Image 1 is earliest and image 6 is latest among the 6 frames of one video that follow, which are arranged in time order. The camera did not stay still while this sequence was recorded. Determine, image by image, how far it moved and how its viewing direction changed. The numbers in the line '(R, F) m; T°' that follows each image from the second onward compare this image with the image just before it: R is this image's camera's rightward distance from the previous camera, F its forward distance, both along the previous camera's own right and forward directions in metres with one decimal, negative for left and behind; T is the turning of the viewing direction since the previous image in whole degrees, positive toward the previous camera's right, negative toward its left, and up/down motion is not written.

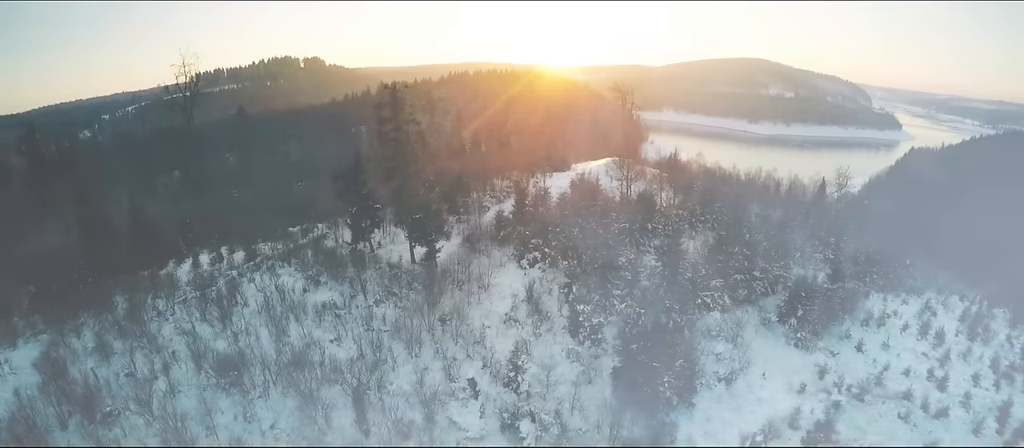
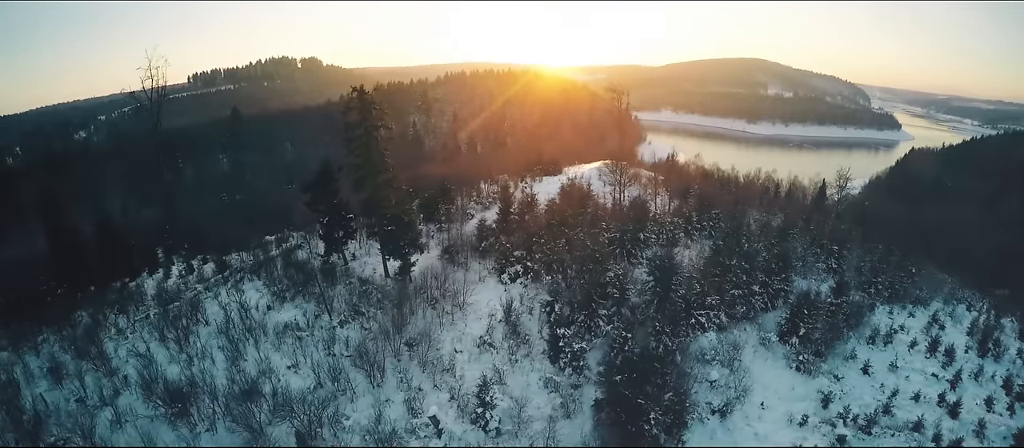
(+1.0, +2.0) m; 0°
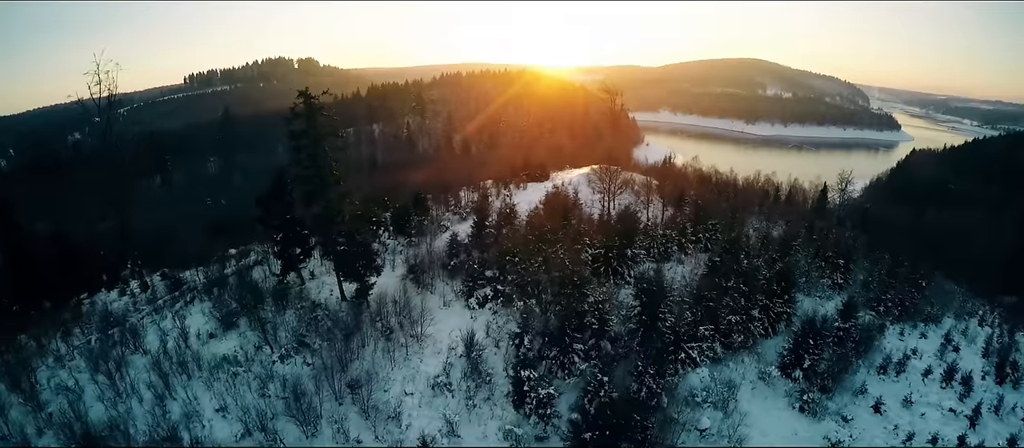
(+1.4, +2.7) m; 0°
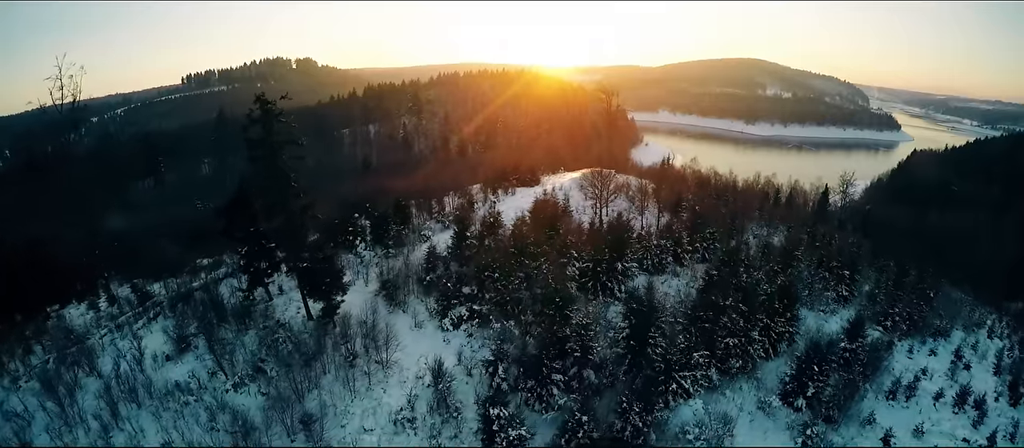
(+0.9, +1.9) m; 0°
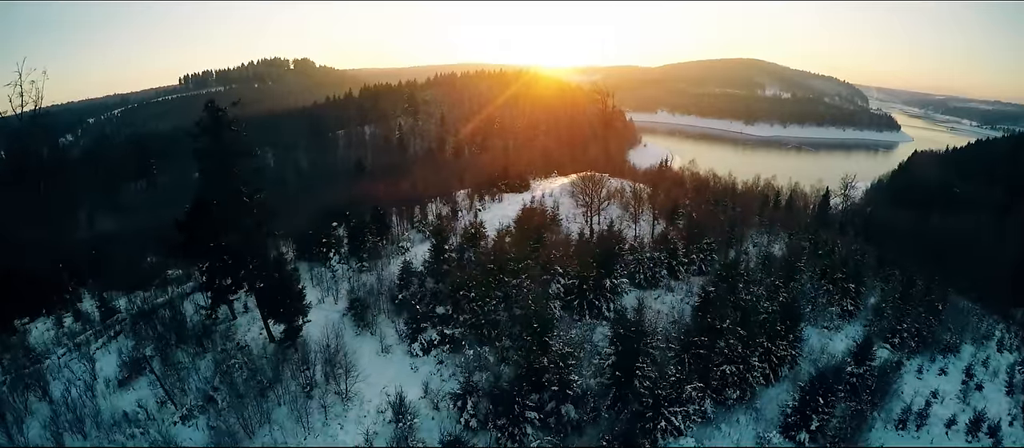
(+0.9, +1.8) m; 0°
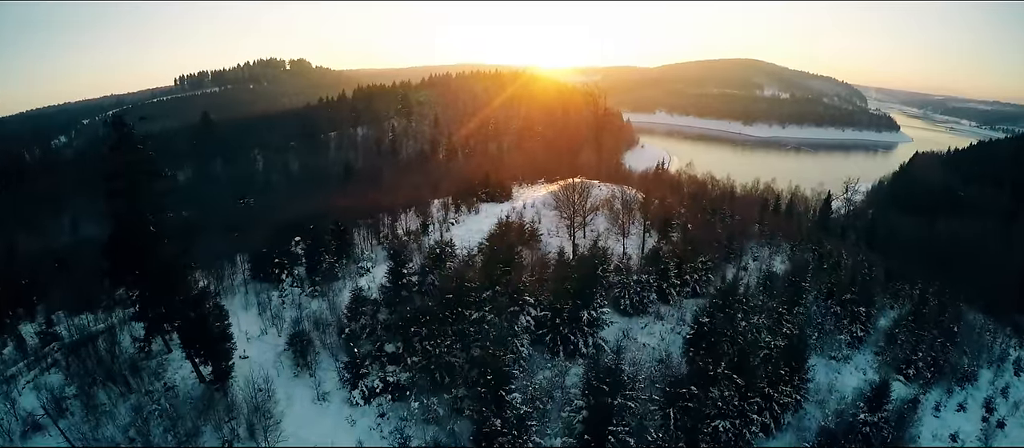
(+1.4, +2.9) m; 0°
